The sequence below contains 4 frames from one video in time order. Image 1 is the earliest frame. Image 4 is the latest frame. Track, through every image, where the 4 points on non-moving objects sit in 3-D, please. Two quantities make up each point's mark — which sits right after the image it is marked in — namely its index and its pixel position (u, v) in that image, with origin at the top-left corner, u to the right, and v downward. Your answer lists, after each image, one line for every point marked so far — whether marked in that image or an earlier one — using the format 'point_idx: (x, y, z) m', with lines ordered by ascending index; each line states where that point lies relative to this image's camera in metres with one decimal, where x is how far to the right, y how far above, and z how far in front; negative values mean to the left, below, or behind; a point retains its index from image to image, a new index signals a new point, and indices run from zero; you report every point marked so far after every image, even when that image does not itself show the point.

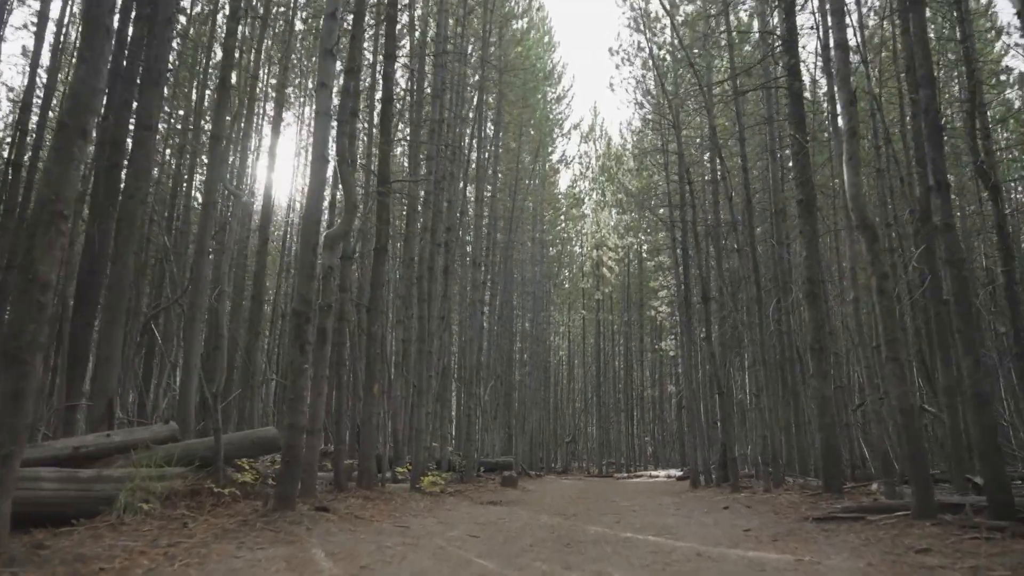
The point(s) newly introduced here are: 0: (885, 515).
0: (+2.9, -1.8, +6.0) m
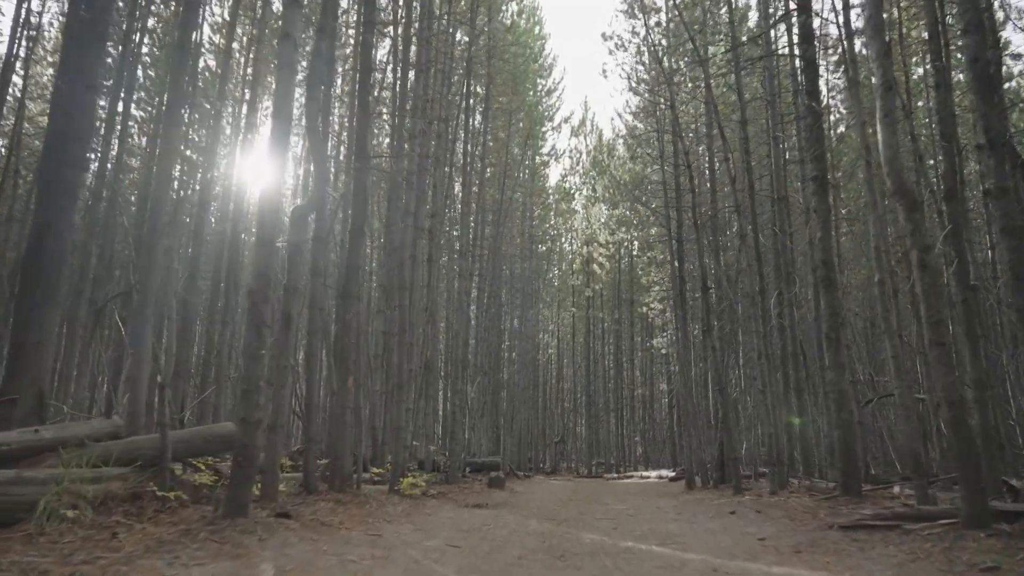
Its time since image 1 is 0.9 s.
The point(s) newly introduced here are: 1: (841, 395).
0: (+2.9, -1.6, +5.2) m
1: (+3.4, -1.1, +7.8) m
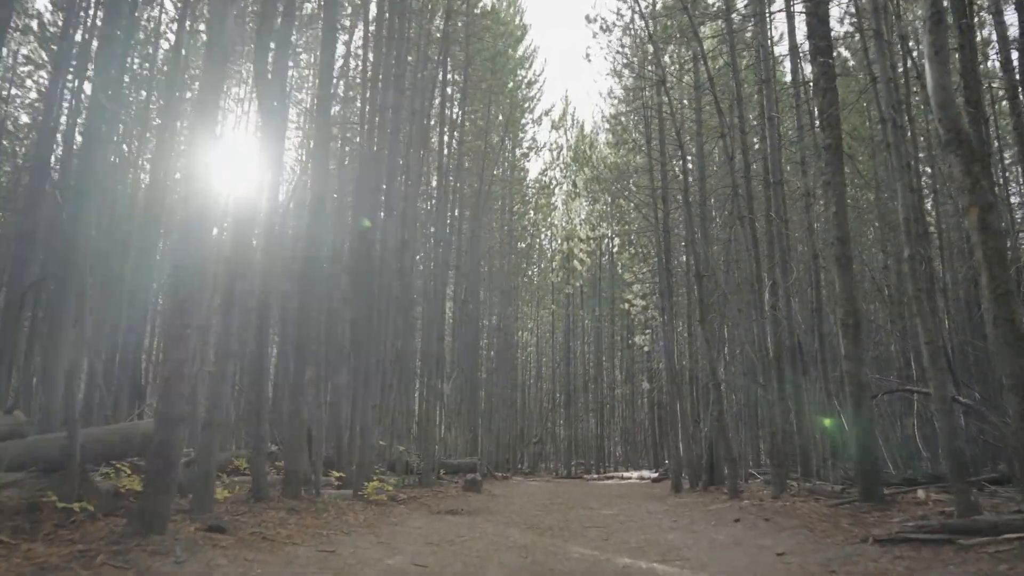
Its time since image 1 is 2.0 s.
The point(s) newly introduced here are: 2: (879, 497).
0: (+2.7, -1.4, +4.4) m
1: (+3.2, -0.9, +7.0) m
2: (+3.2, -1.9, +6.7) m
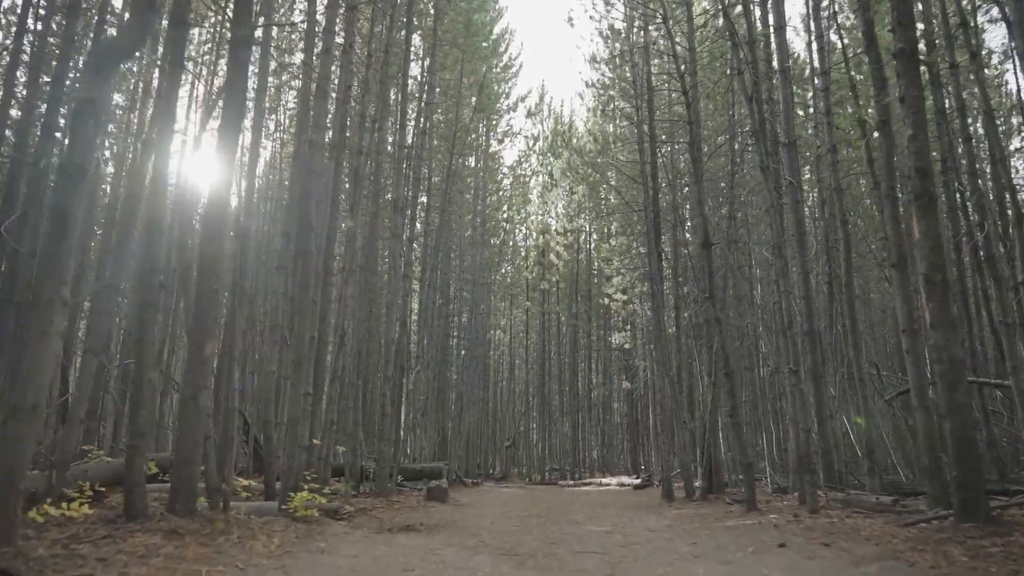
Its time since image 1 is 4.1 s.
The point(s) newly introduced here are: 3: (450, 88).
0: (+2.6, -1.0, +2.6) m
1: (+3.0, -0.6, +5.2) m
2: (+3.0, -1.5, +5.0) m
3: (-1.6, +5.3, +19.7) m
